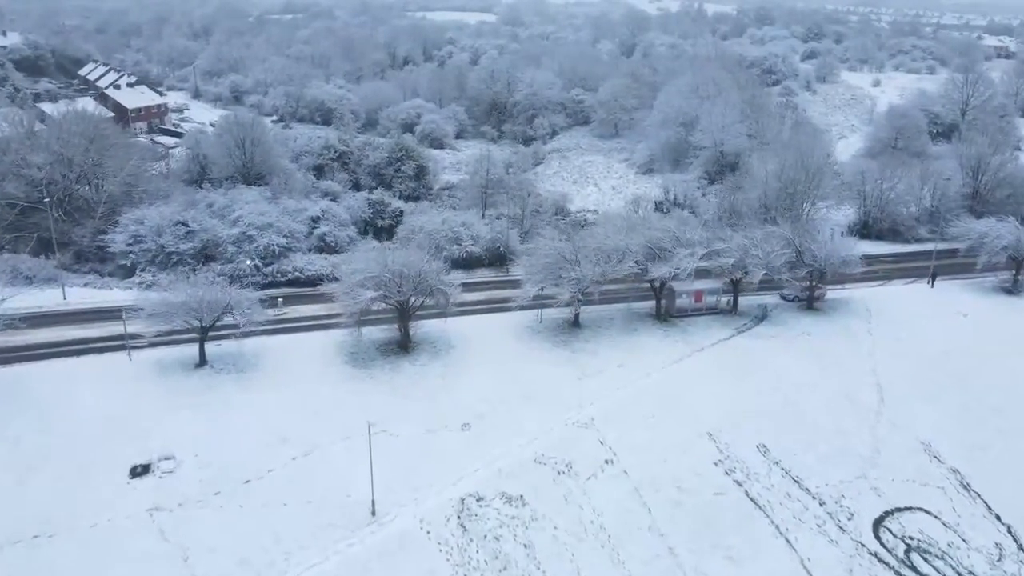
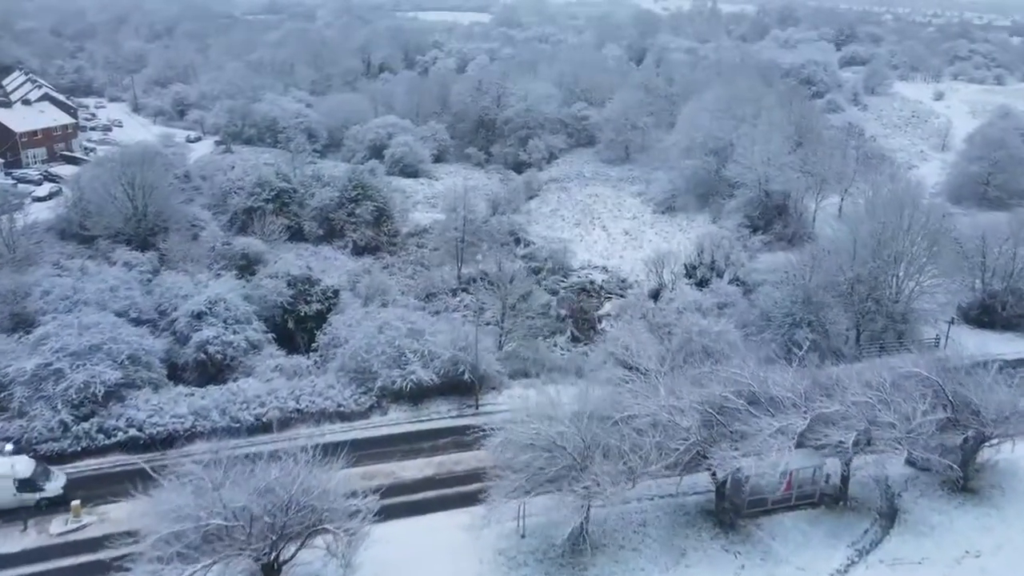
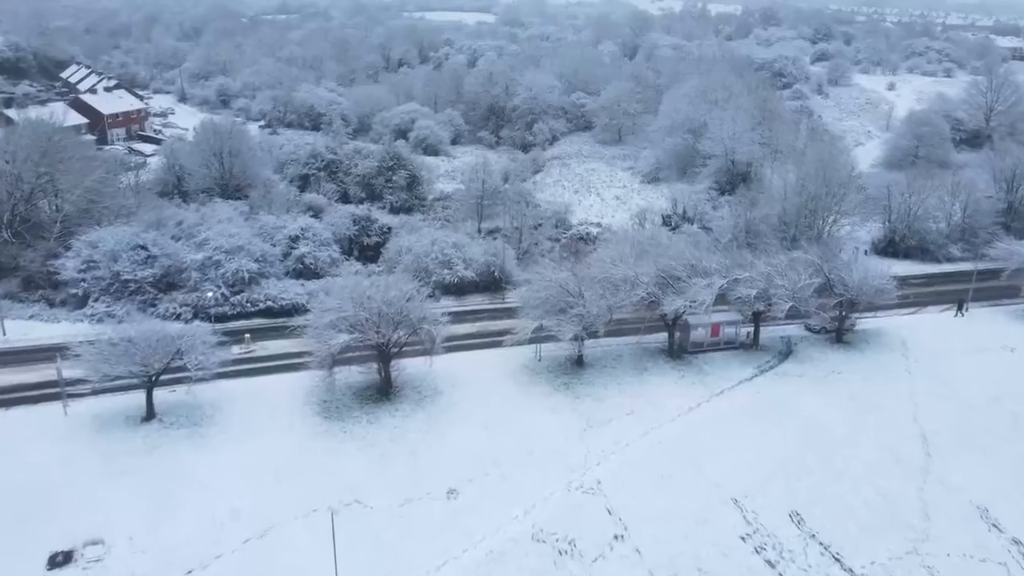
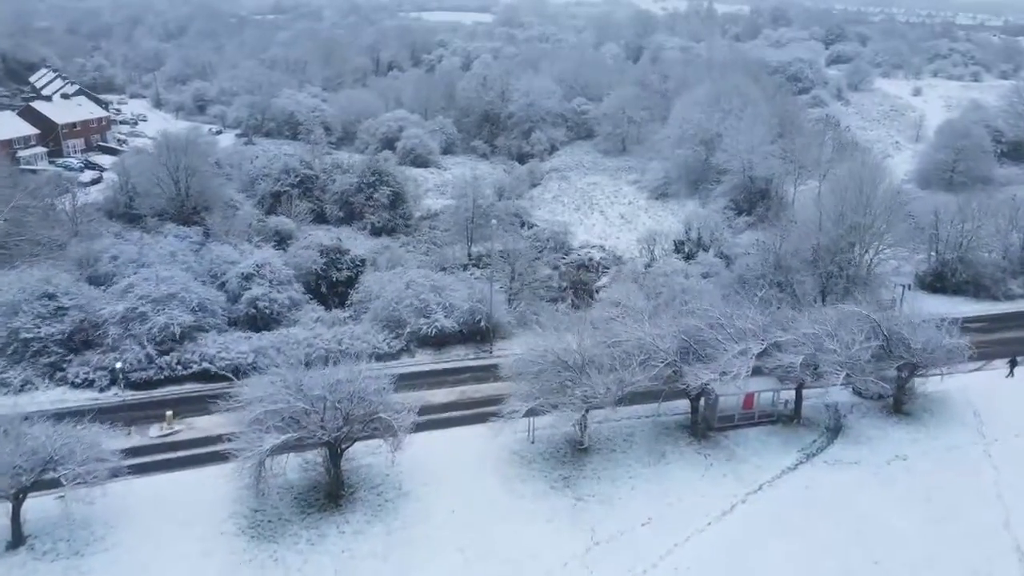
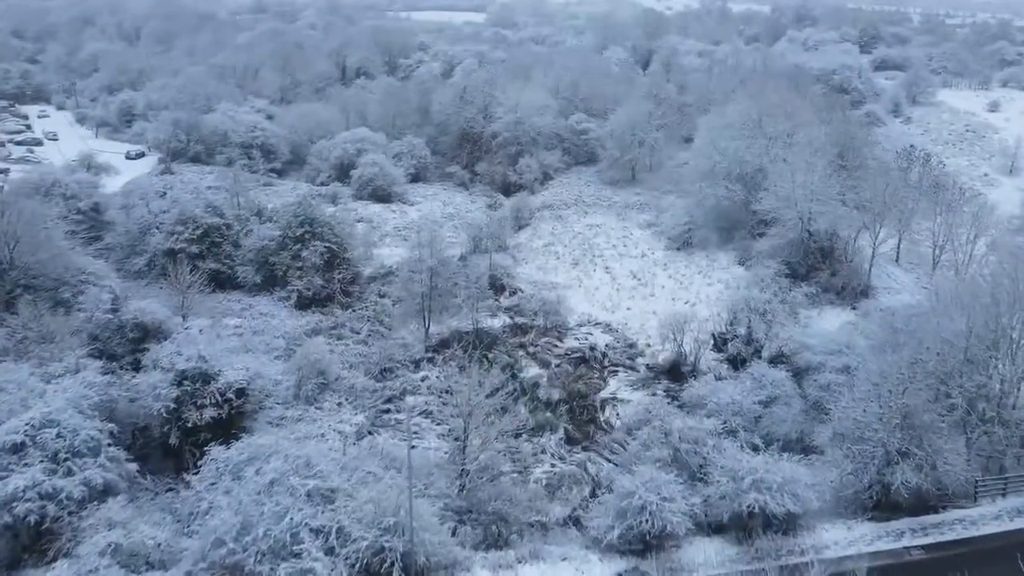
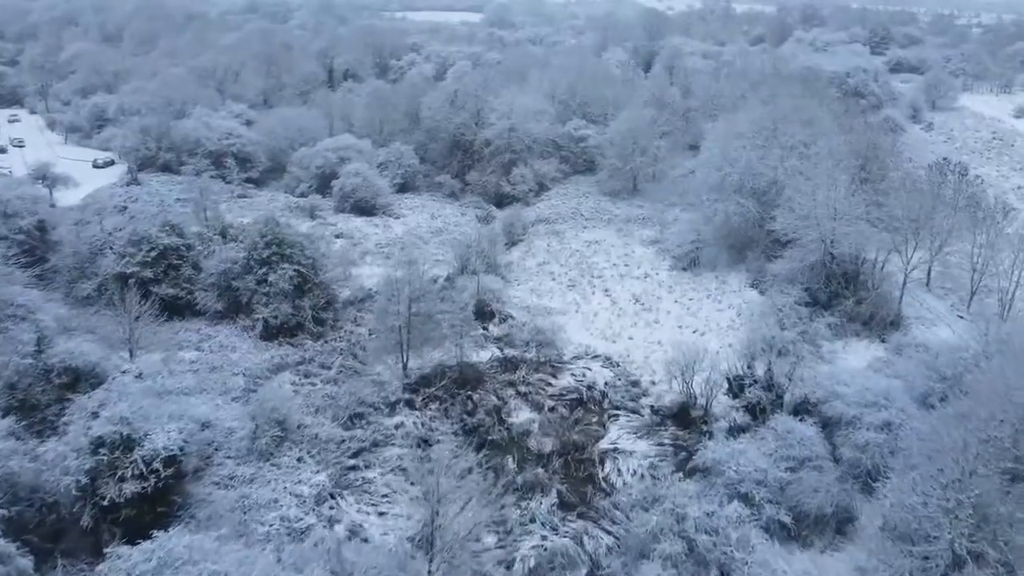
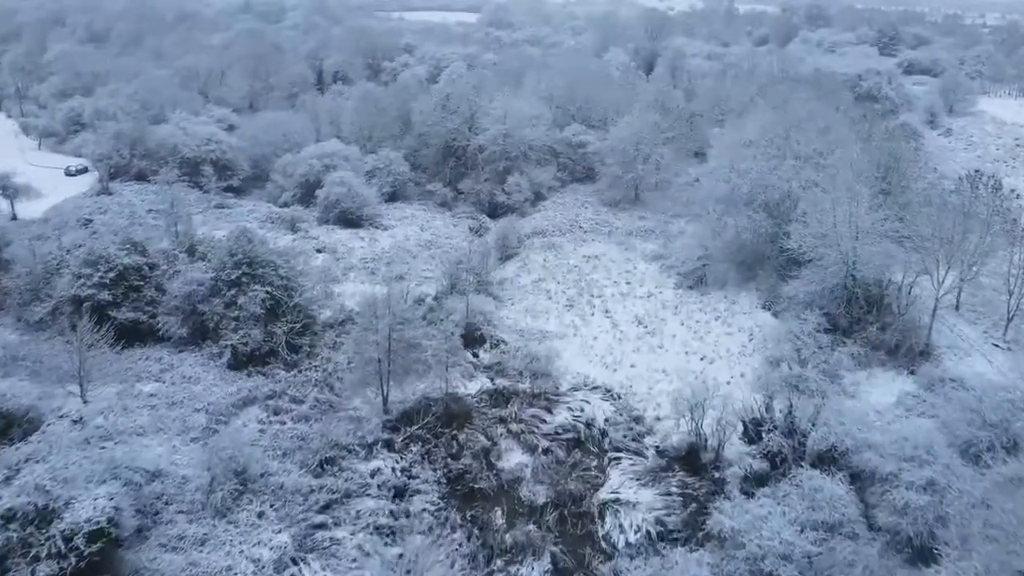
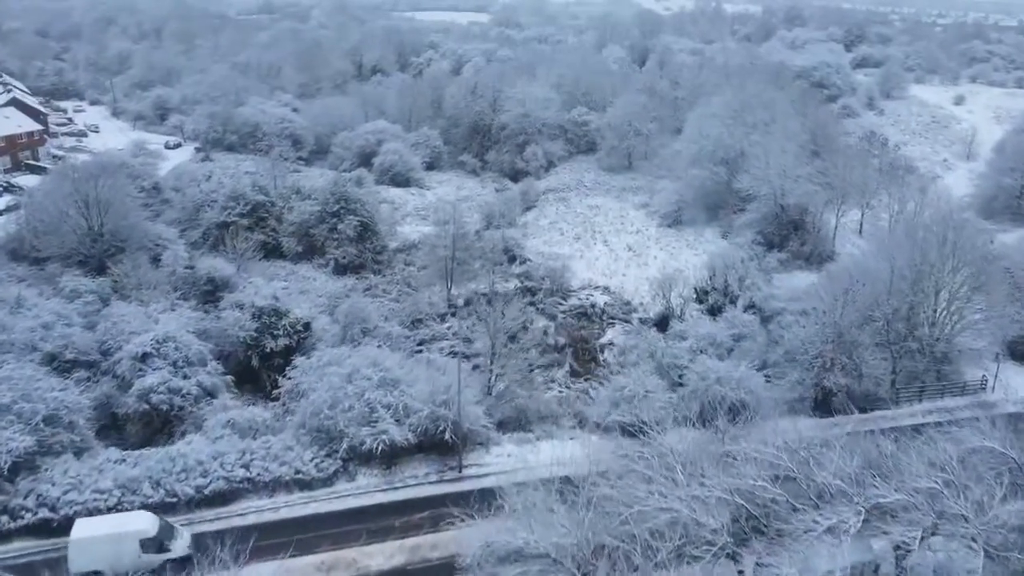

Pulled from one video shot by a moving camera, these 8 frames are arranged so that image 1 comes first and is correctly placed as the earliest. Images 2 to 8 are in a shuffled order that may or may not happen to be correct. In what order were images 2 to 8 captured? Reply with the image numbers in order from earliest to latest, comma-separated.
3, 4, 2, 8, 5, 6, 7
